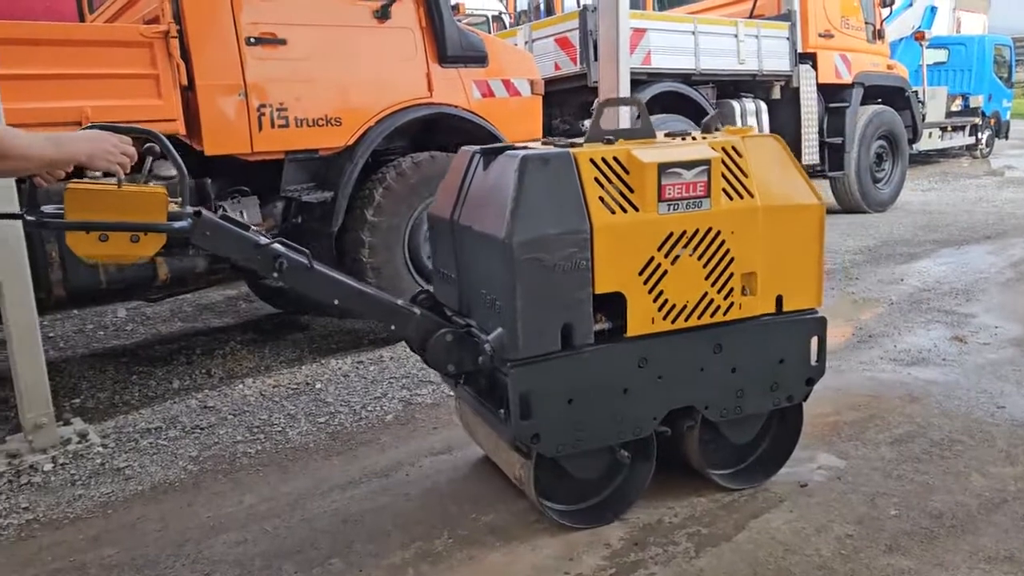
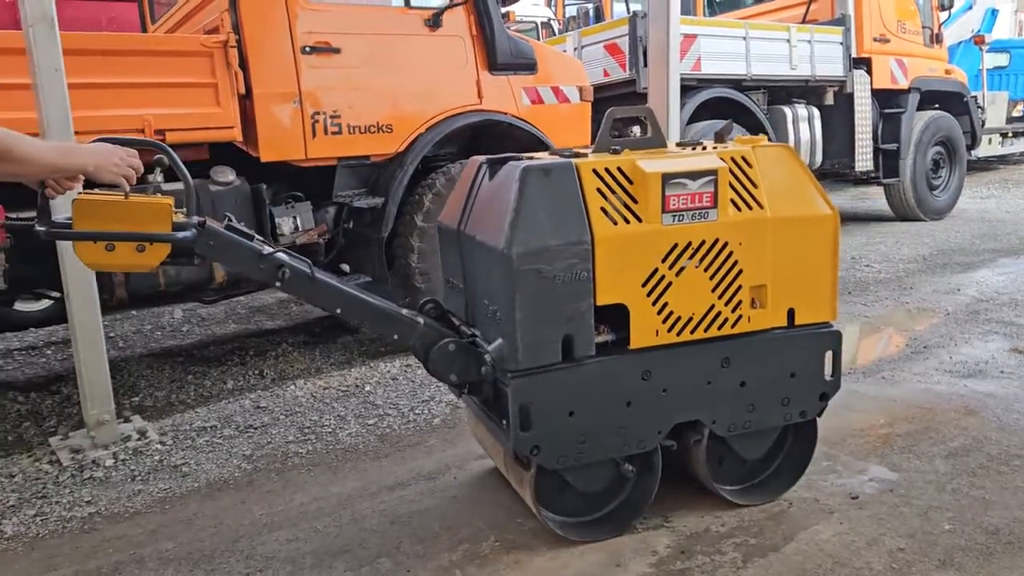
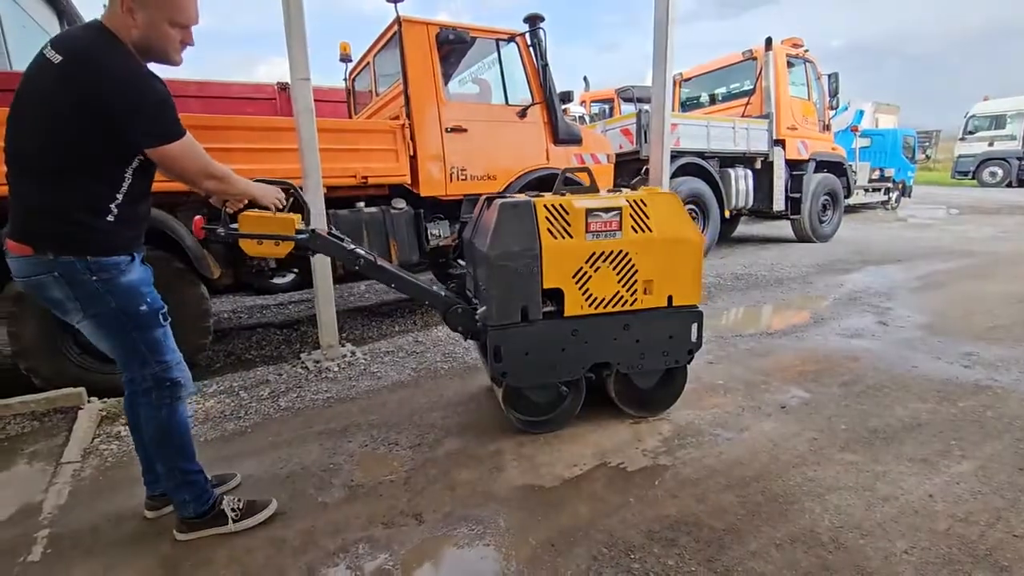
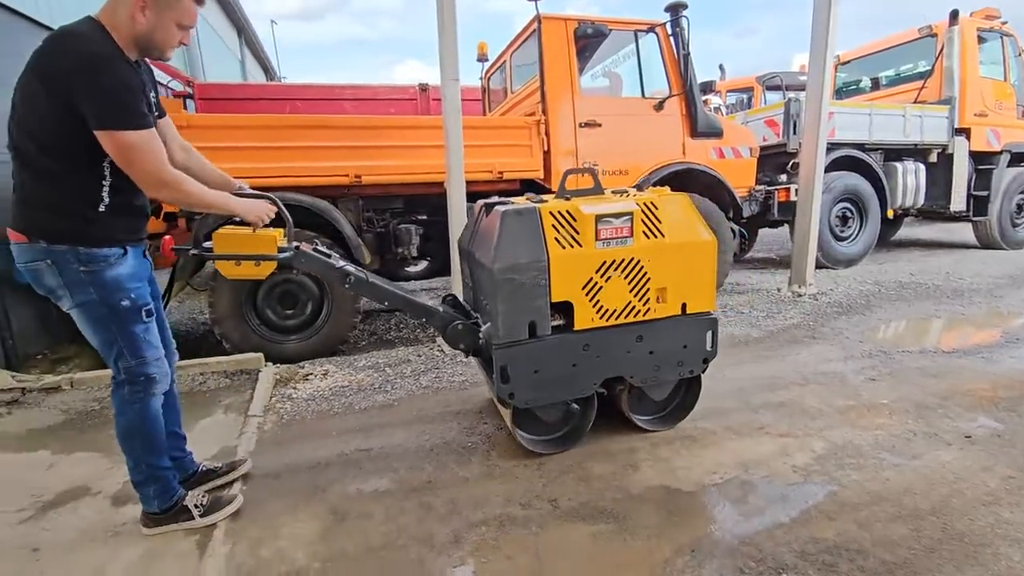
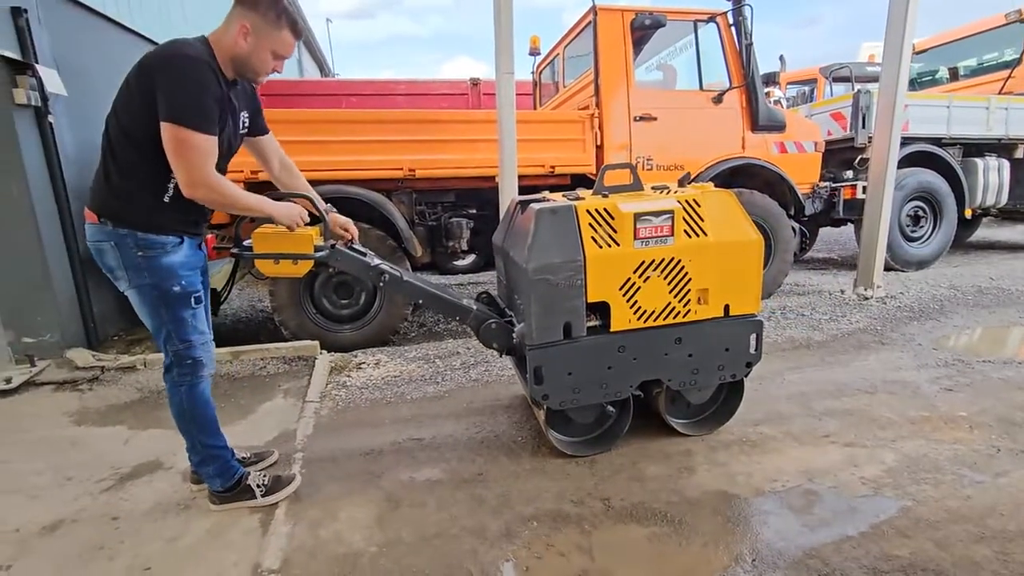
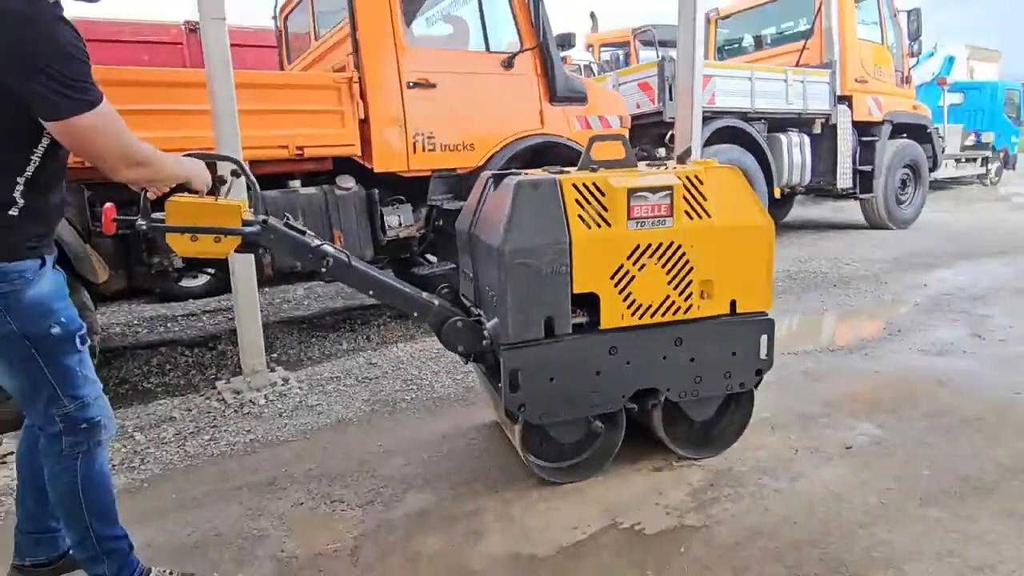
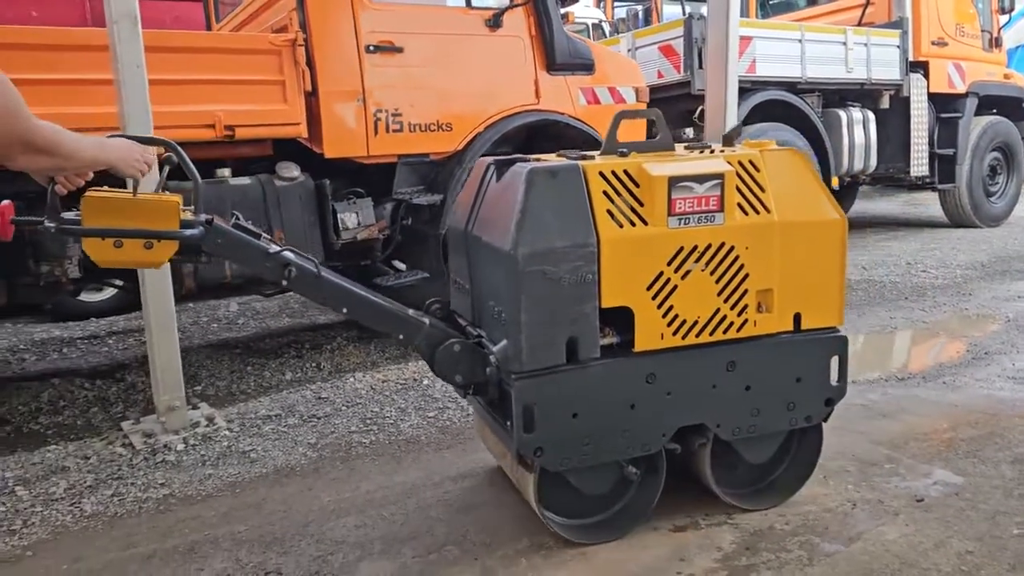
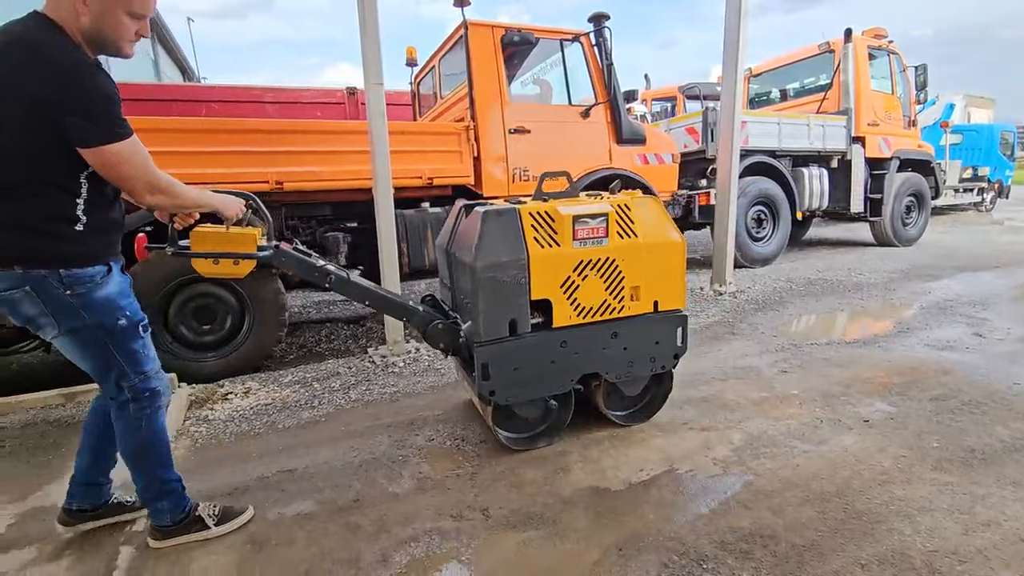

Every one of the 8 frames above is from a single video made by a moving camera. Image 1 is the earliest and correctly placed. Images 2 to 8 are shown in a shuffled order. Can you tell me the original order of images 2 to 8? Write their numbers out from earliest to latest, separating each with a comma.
2, 7, 6, 3, 8, 4, 5
